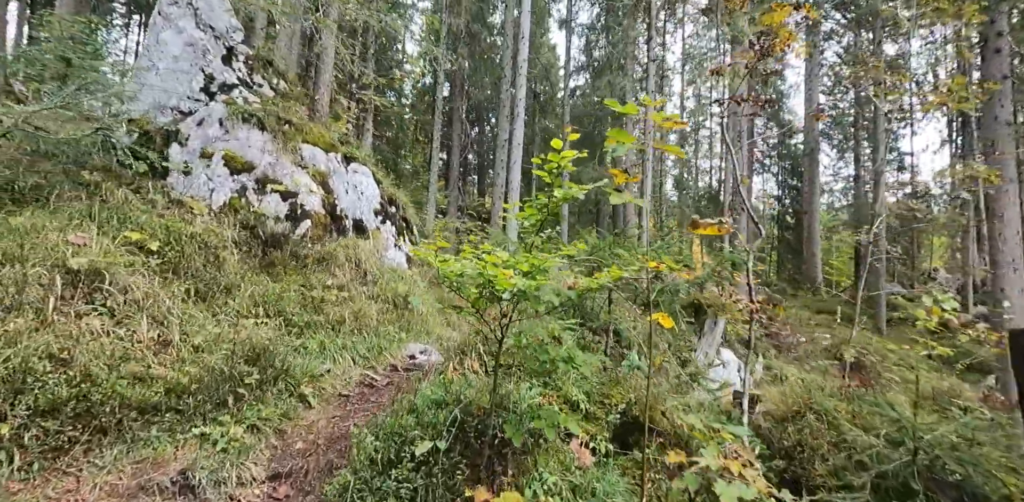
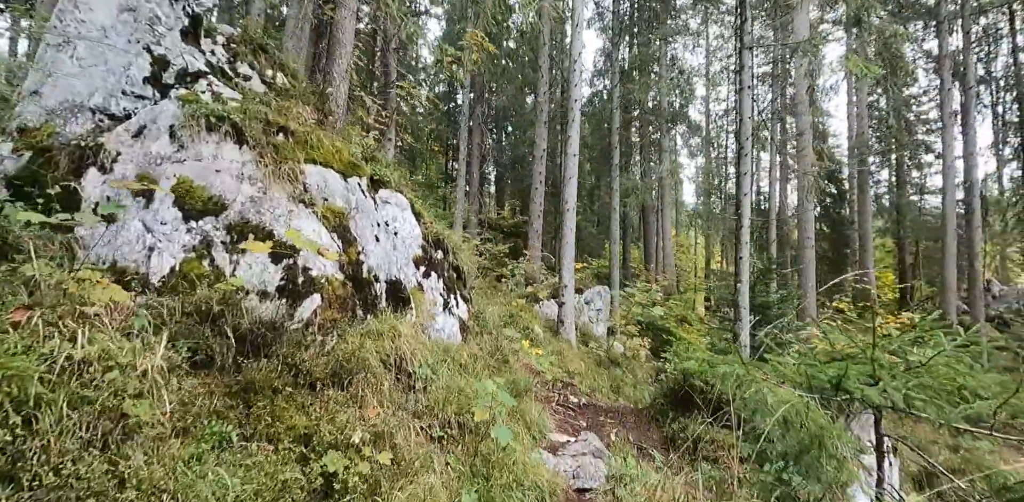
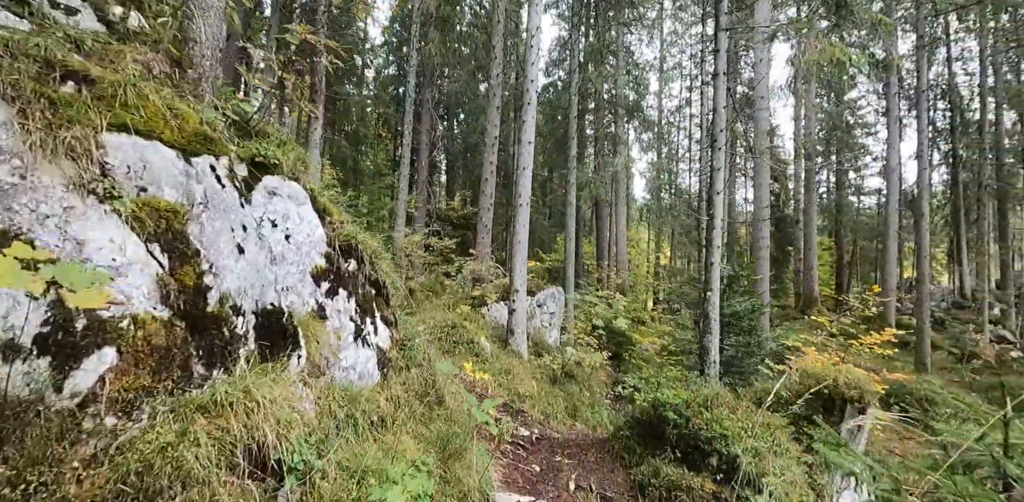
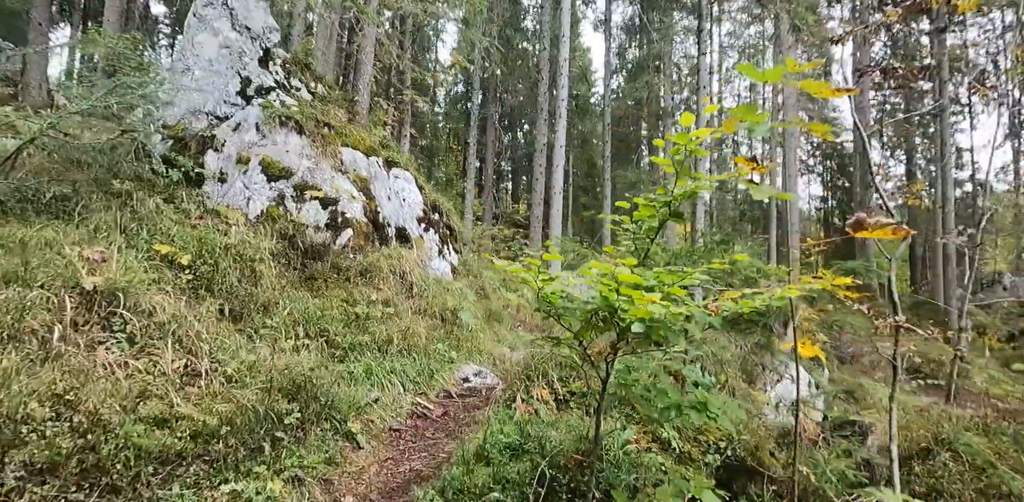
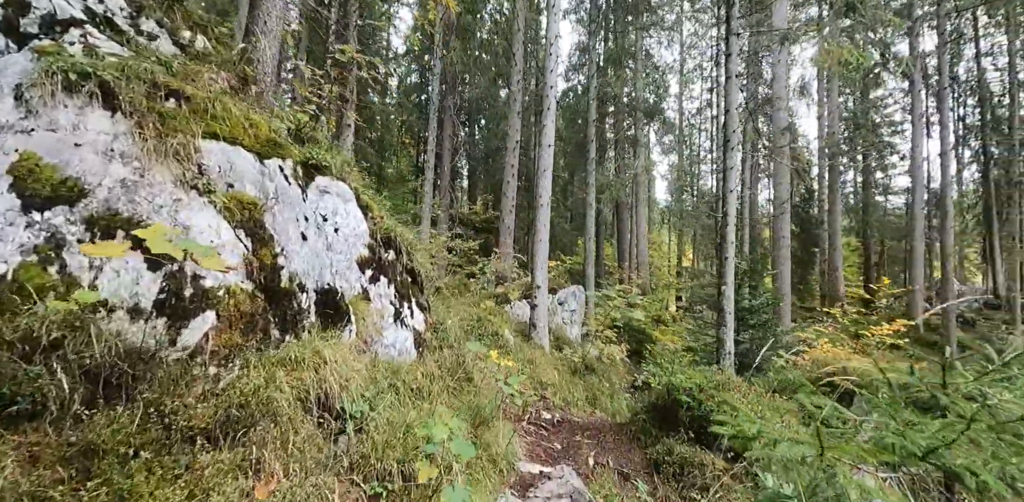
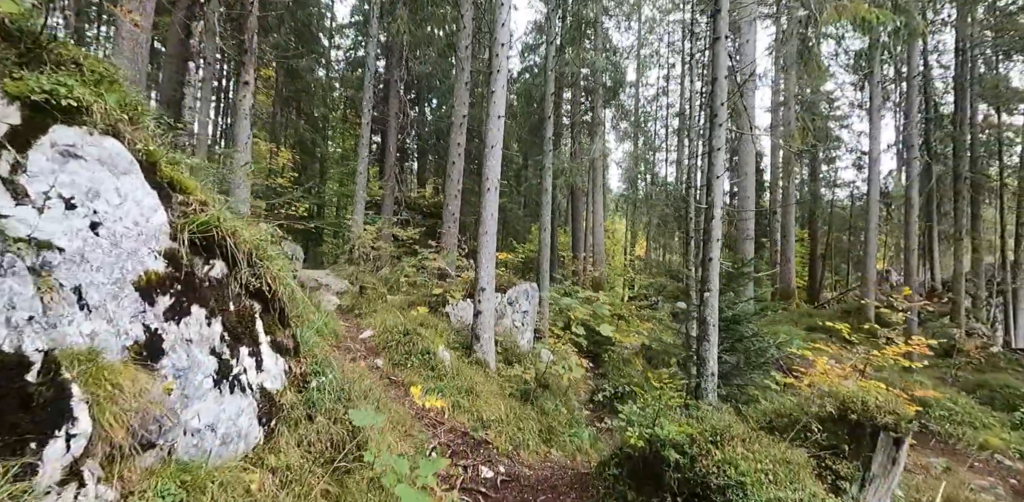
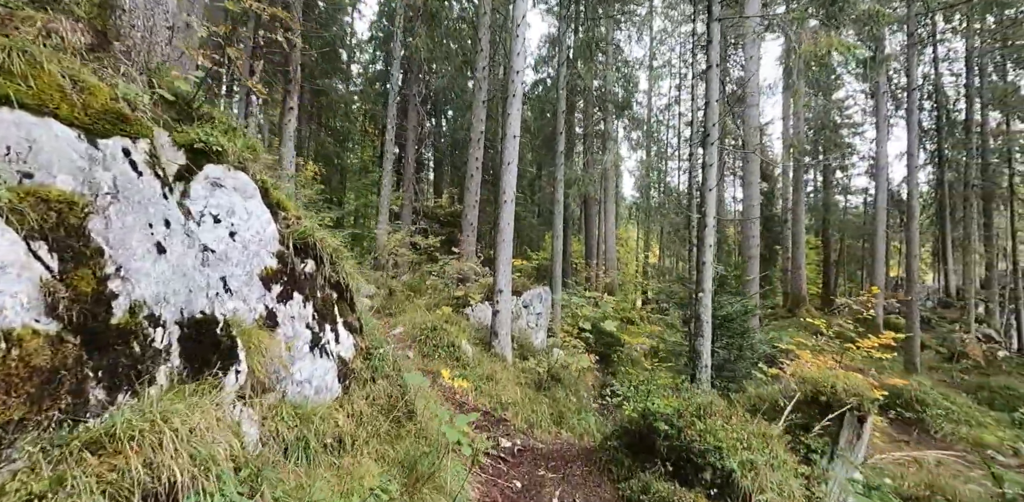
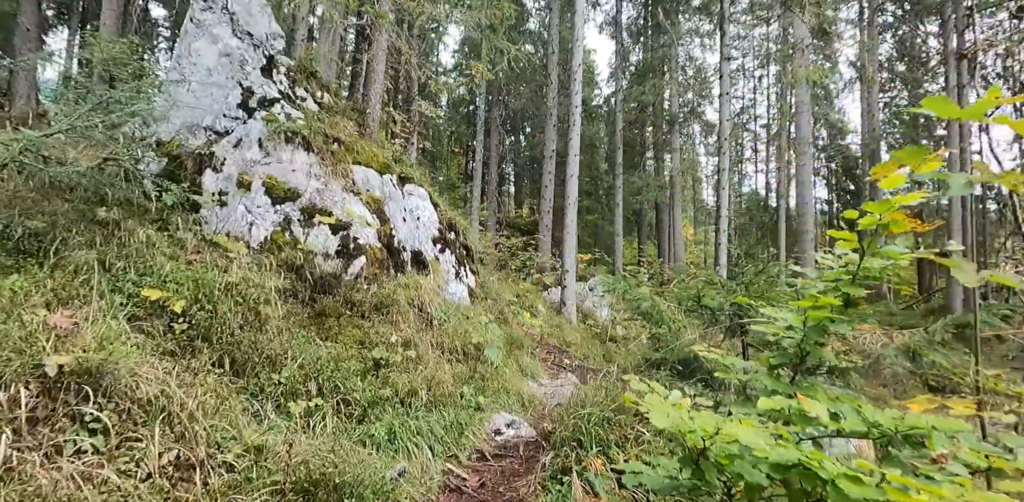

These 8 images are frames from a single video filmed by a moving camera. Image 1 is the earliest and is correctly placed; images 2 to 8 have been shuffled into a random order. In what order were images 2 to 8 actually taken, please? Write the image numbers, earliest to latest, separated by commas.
4, 8, 2, 5, 3, 7, 6
